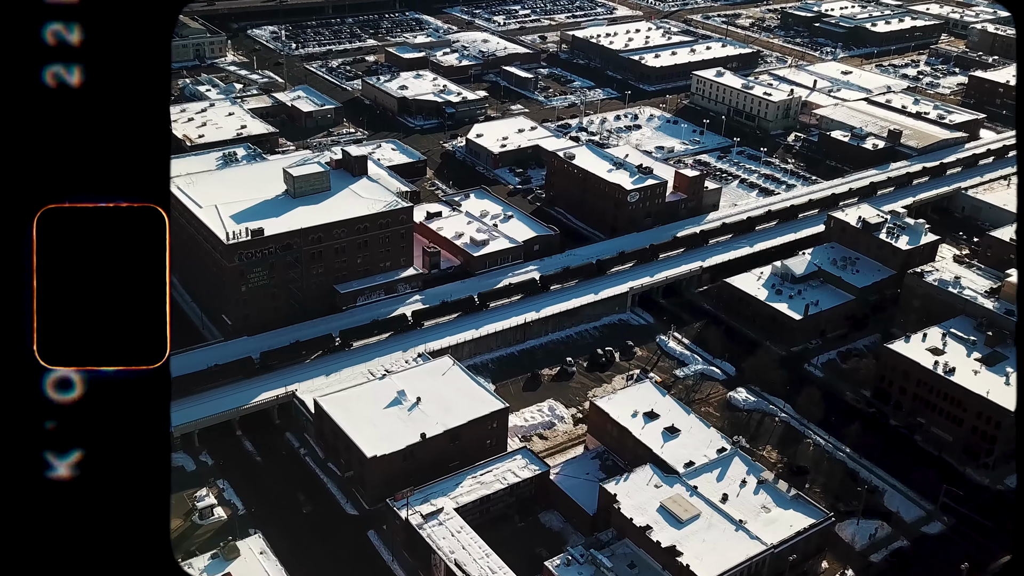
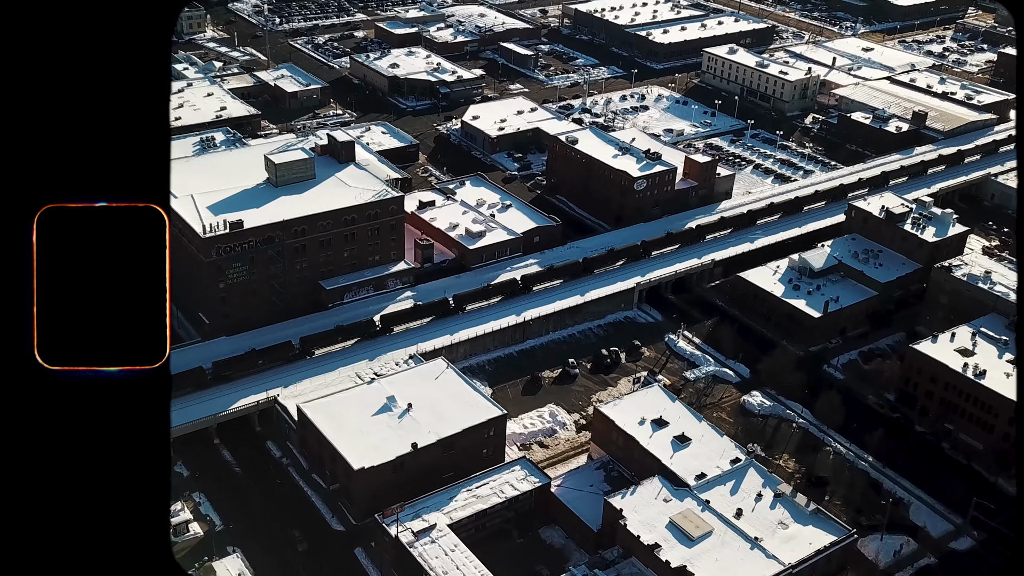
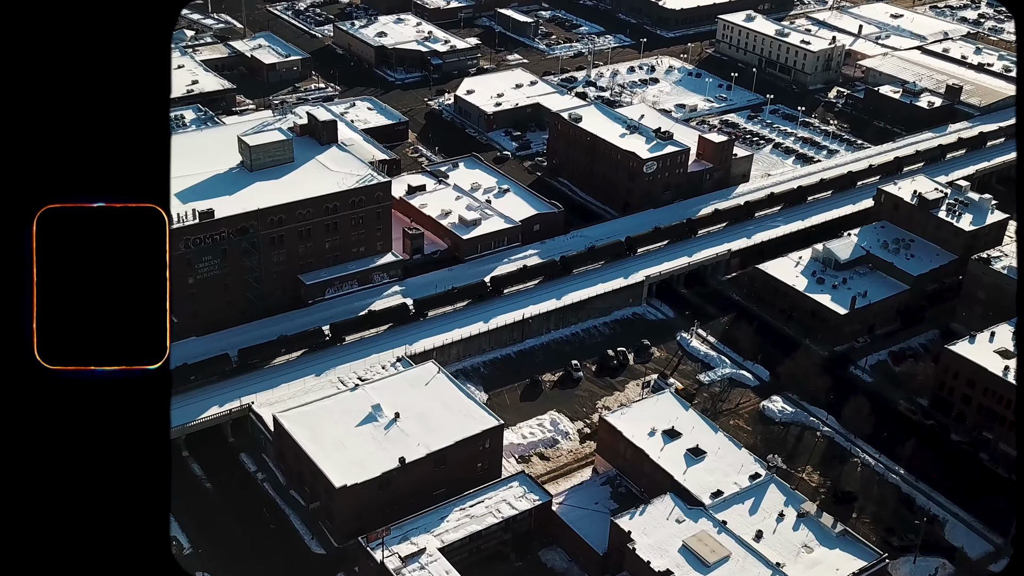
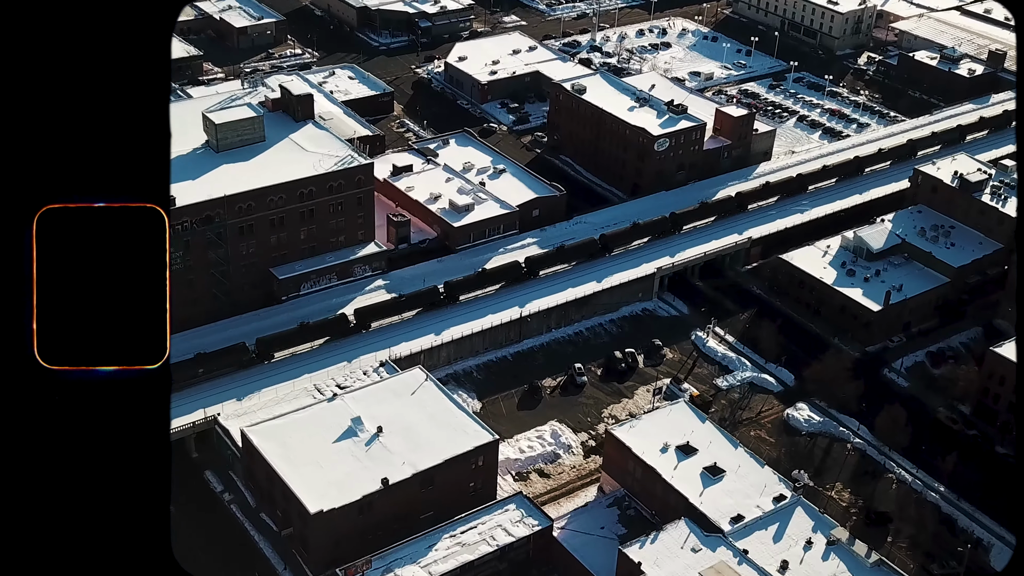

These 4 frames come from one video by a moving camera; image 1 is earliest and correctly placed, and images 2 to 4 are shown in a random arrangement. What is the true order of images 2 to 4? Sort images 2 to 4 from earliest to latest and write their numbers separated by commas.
2, 3, 4
